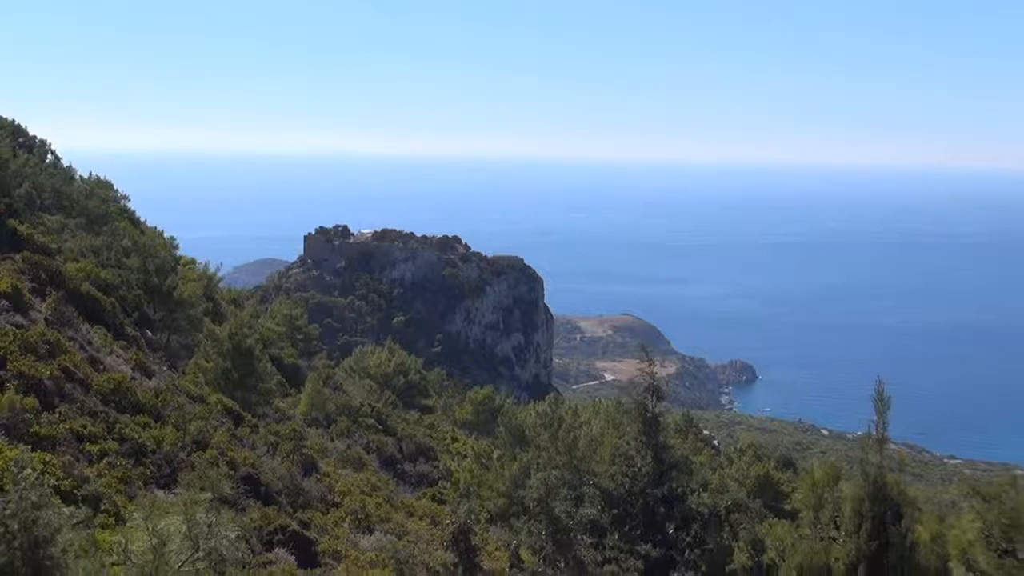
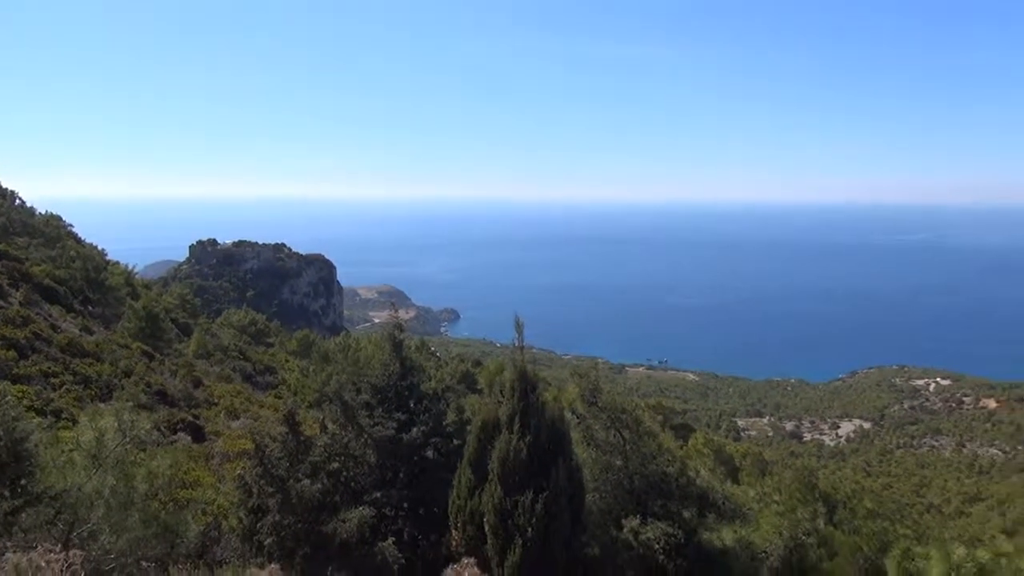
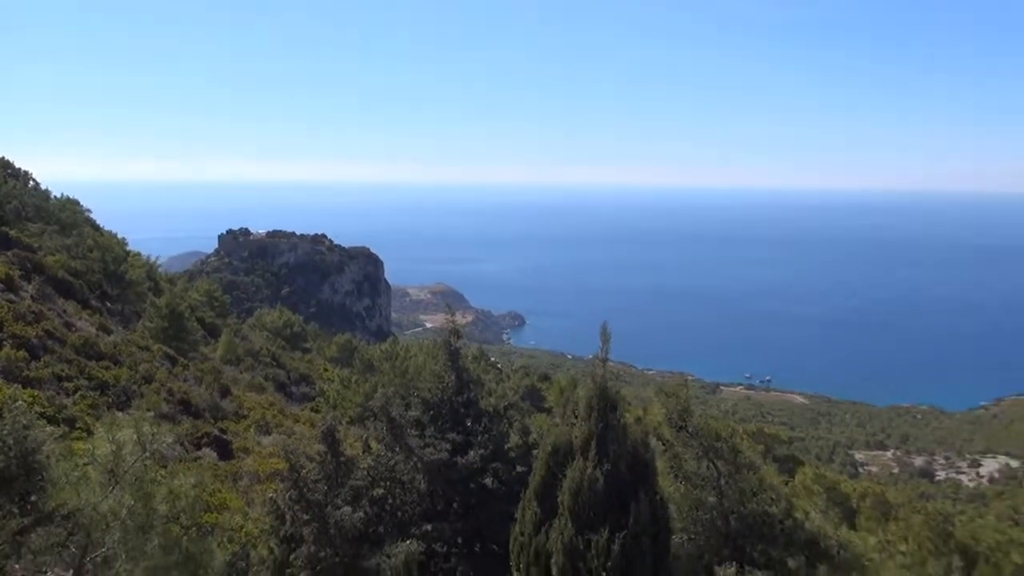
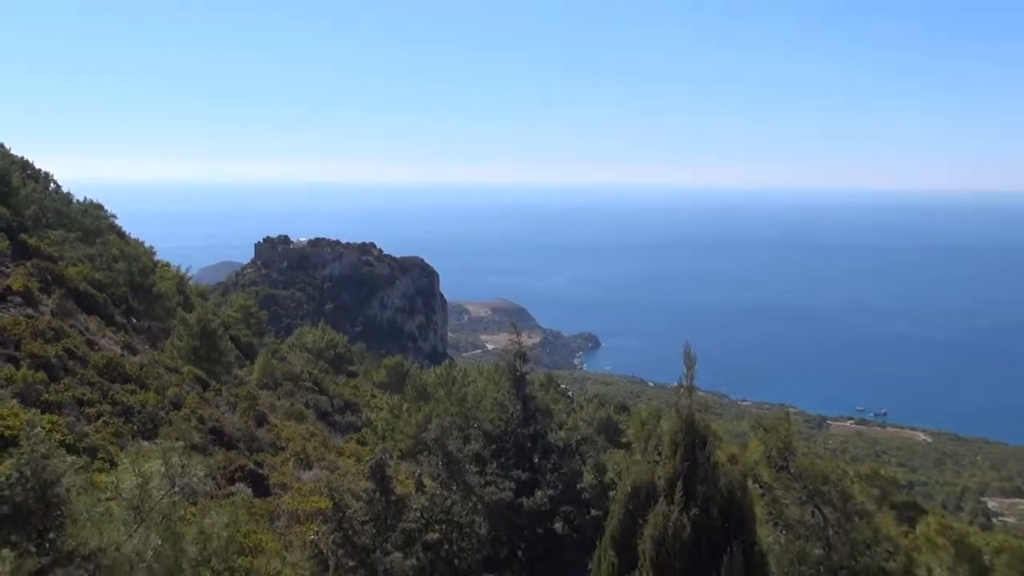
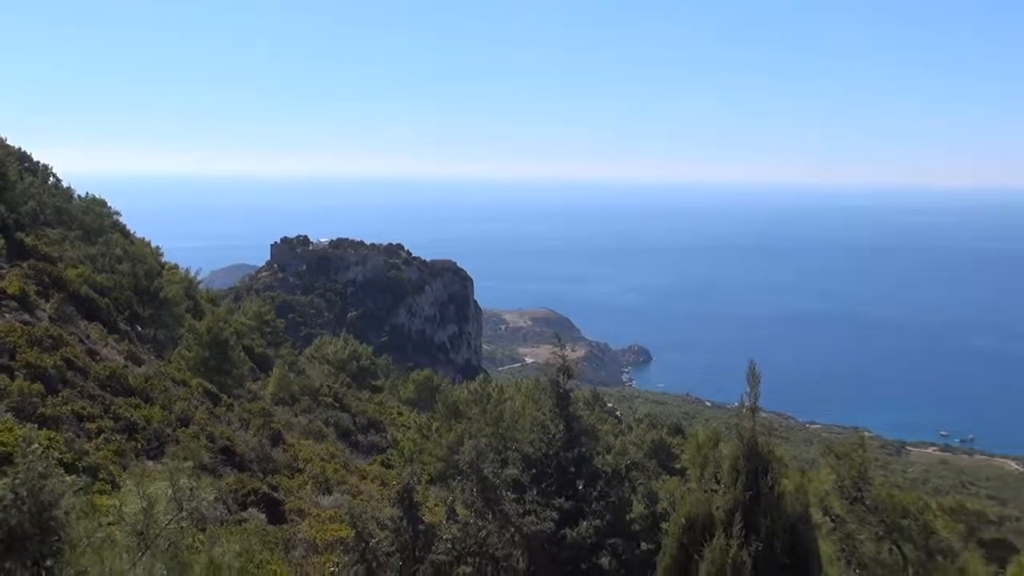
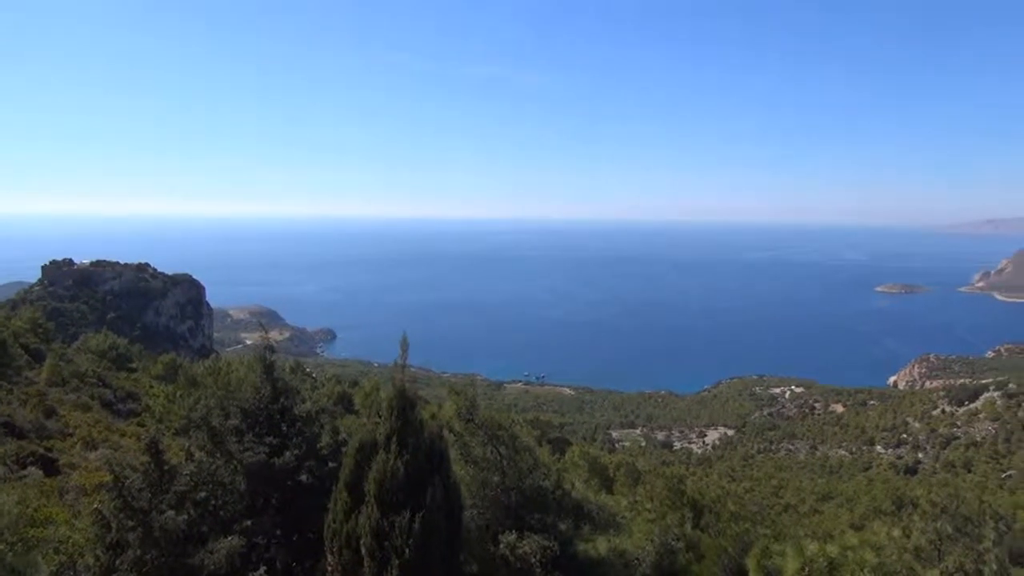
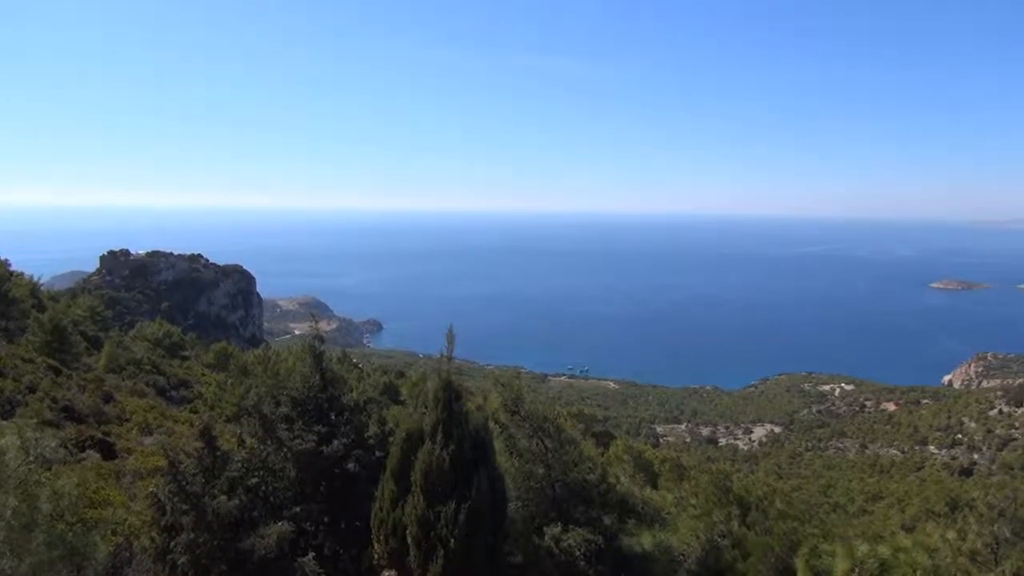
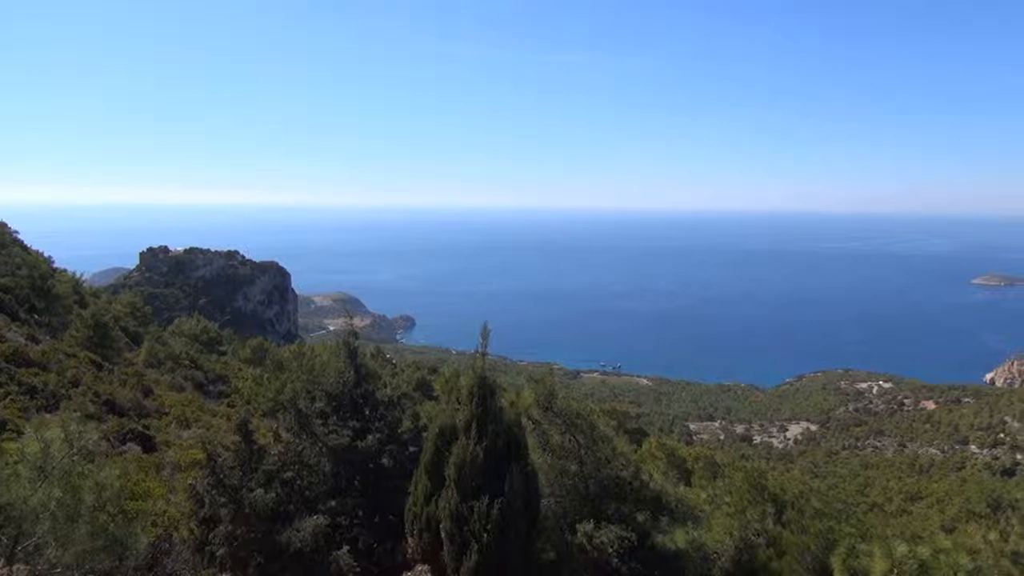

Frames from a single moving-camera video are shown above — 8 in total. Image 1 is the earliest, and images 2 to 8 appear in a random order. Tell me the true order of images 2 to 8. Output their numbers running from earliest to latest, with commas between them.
5, 4, 3, 2, 8, 7, 6
